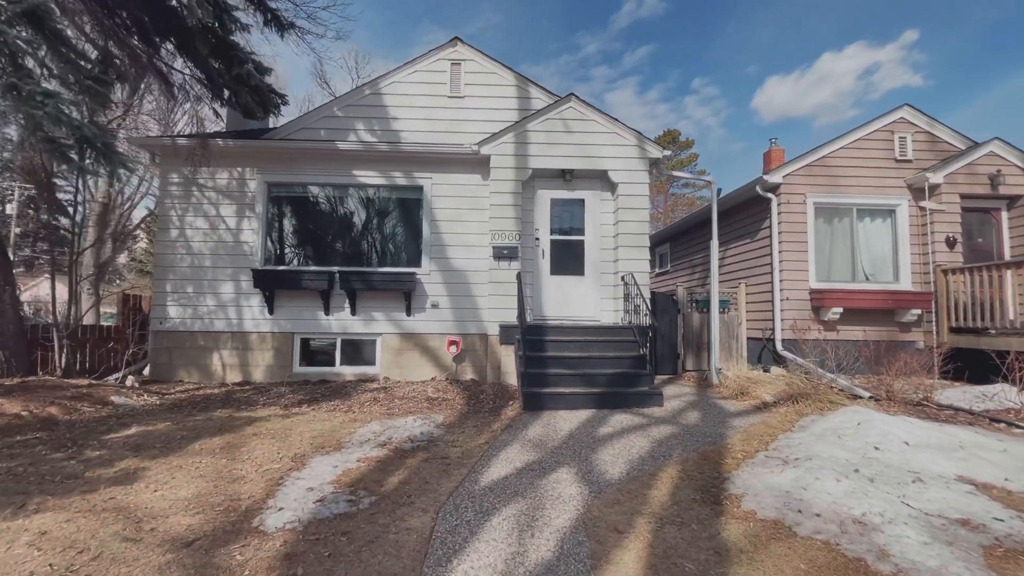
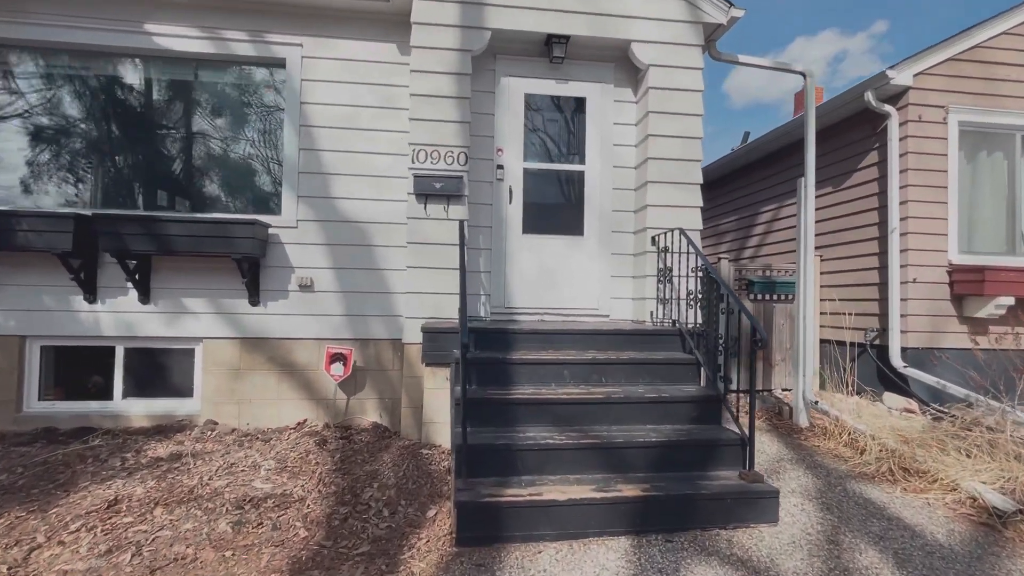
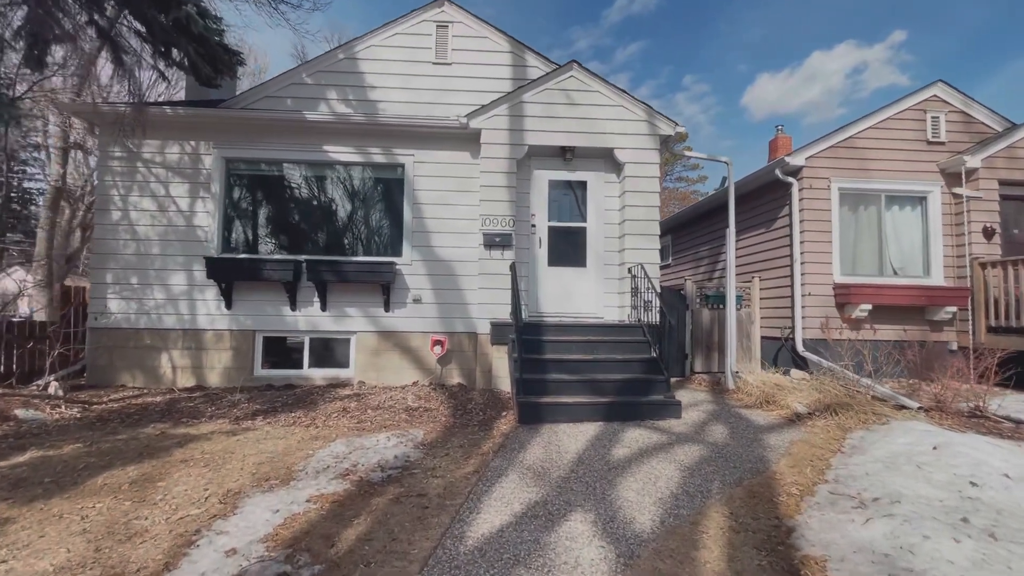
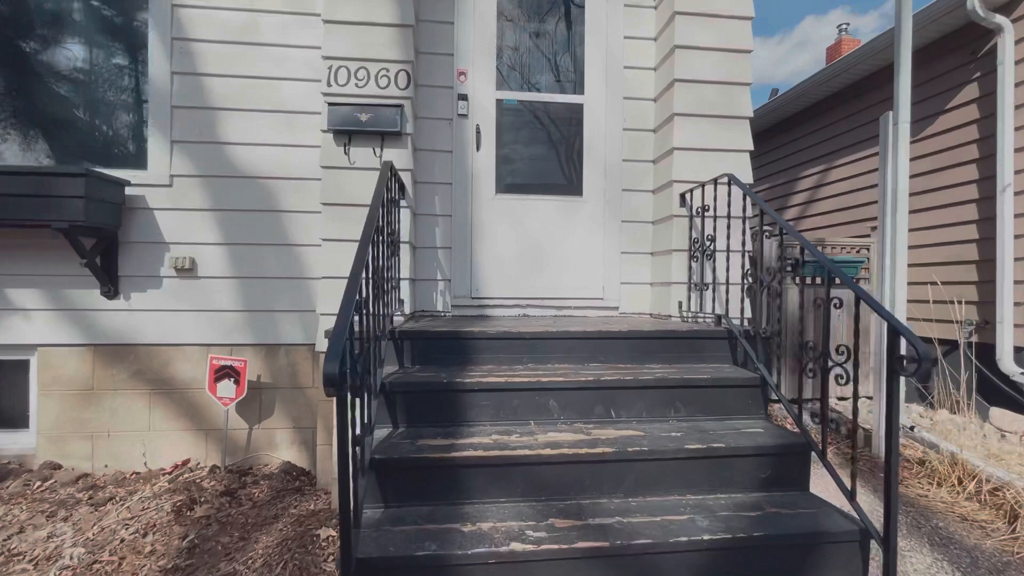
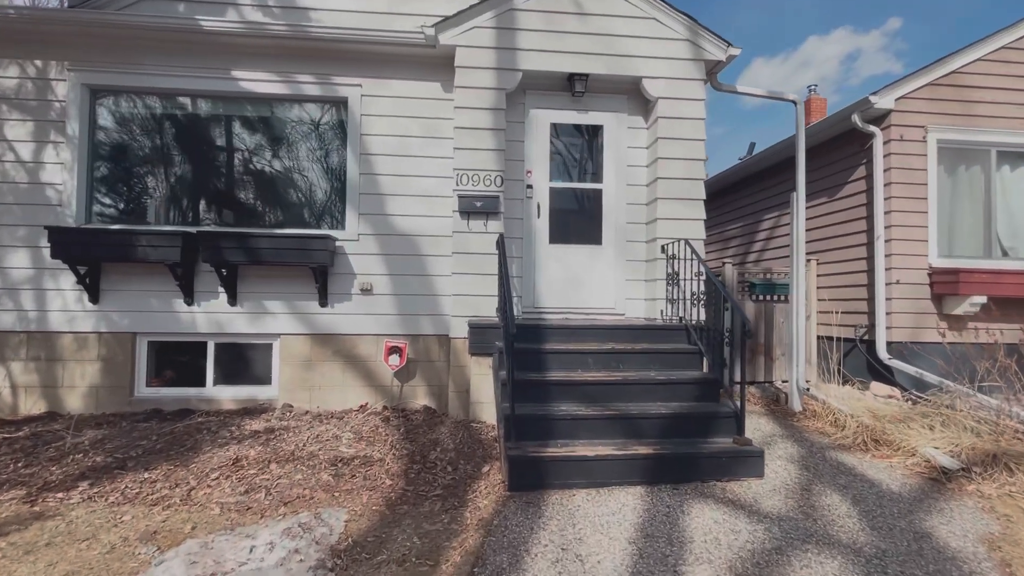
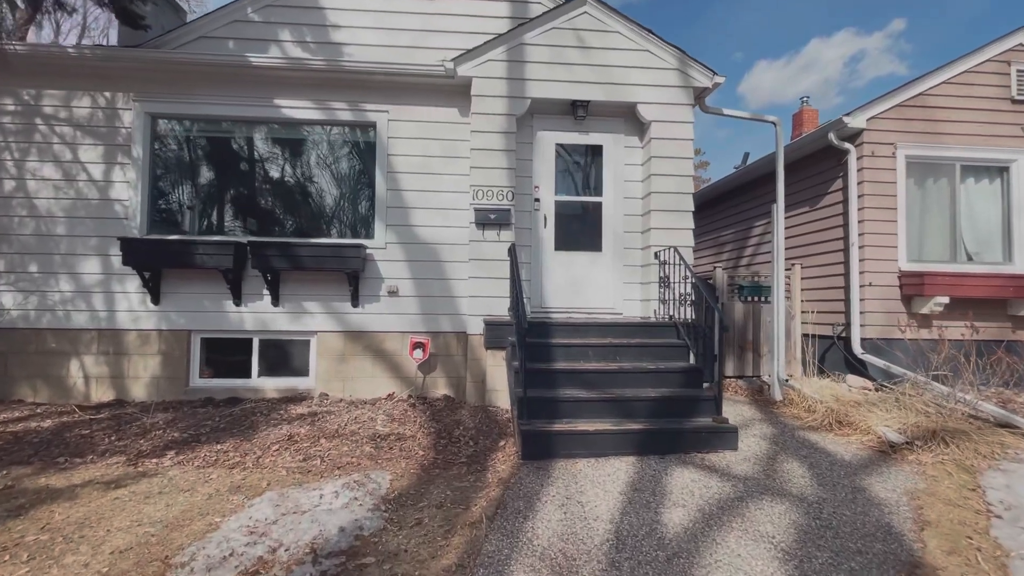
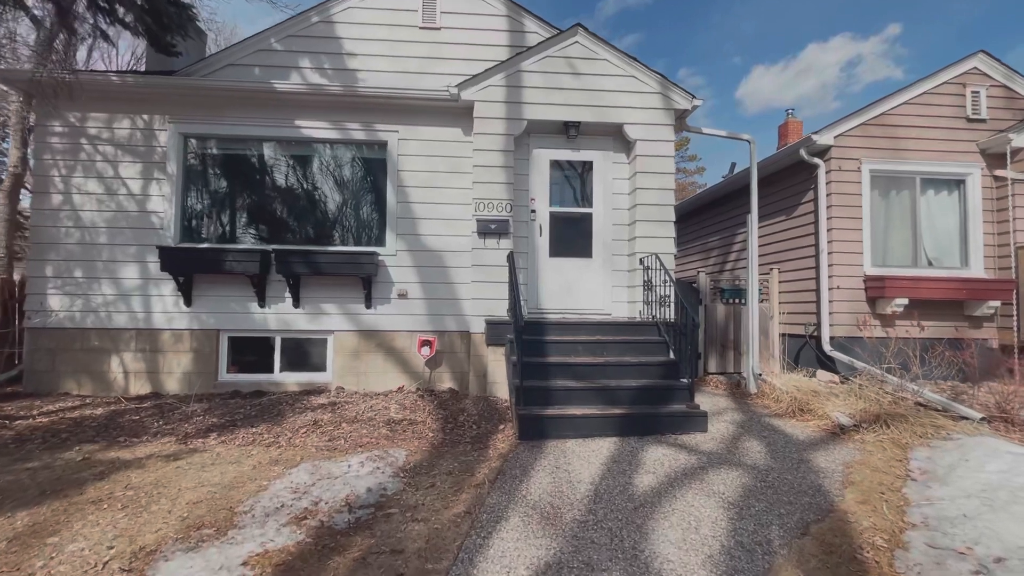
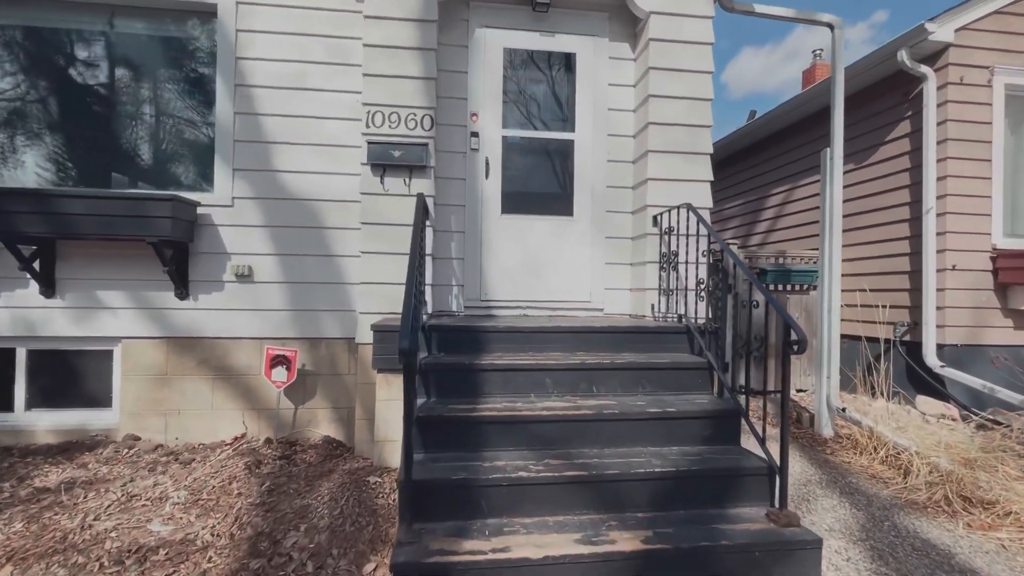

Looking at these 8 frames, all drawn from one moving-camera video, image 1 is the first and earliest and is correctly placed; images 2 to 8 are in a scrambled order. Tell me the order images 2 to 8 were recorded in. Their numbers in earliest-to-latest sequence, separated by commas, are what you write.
3, 7, 6, 5, 2, 8, 4
